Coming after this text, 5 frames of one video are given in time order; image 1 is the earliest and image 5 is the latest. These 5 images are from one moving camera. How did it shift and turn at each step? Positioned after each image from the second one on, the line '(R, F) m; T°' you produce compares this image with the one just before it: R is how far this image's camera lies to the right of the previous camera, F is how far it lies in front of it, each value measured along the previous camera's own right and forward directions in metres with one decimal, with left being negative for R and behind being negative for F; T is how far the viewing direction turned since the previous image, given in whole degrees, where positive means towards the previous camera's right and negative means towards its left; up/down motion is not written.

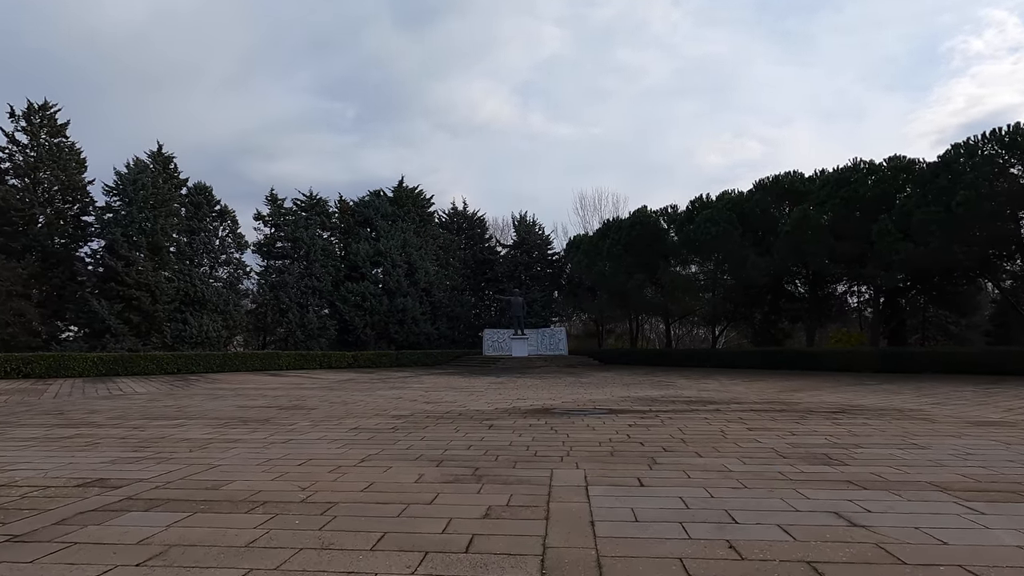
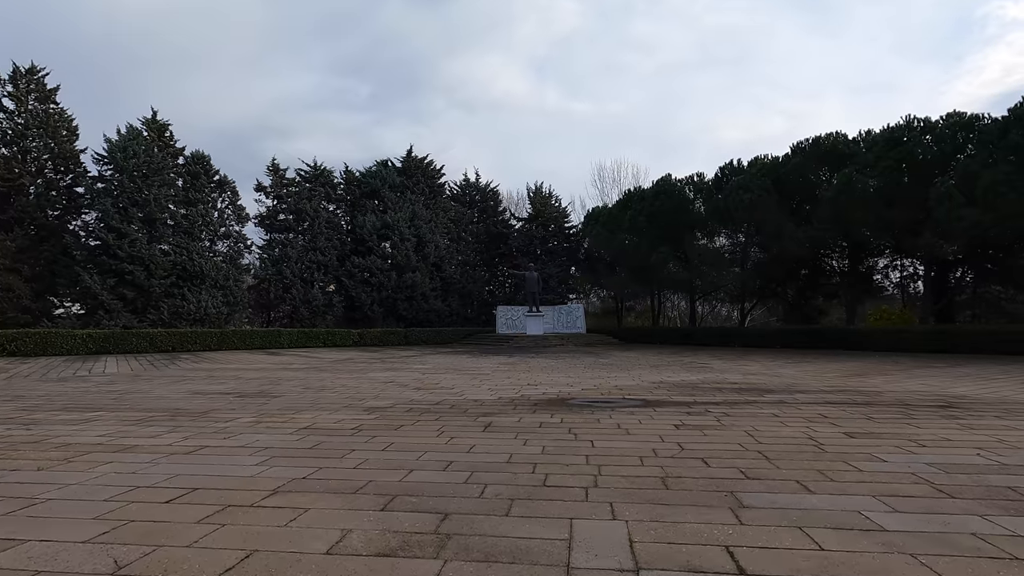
(+0.1, +1.6) m; -2°
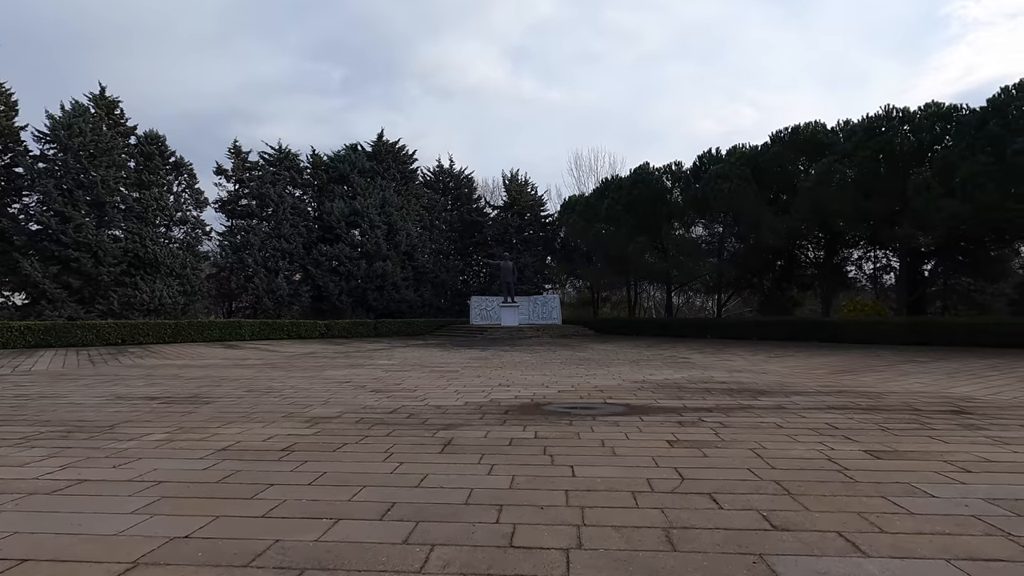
(+0.1, +0.8) m; +3°
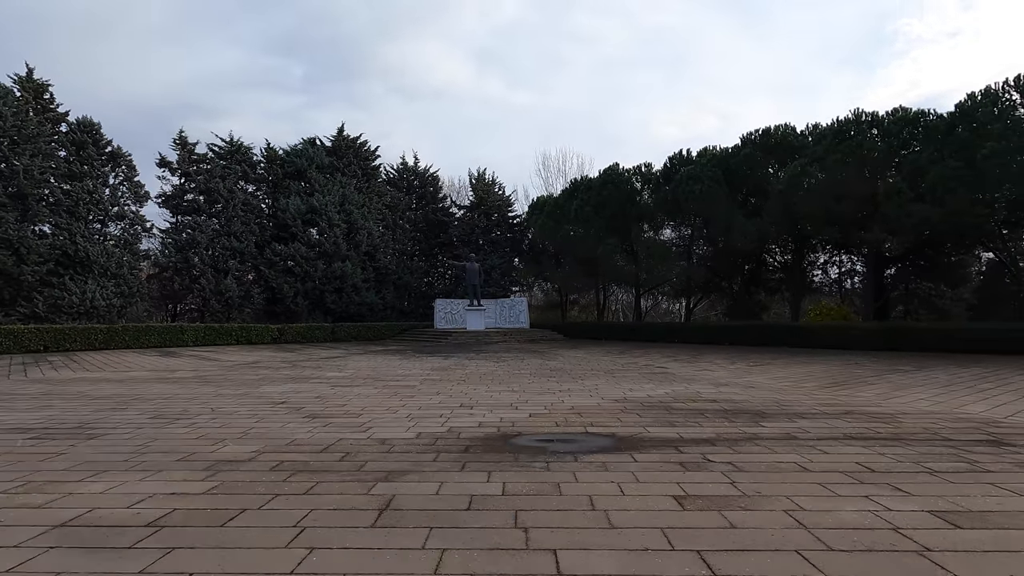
(0.0, +1.0) m; +4°
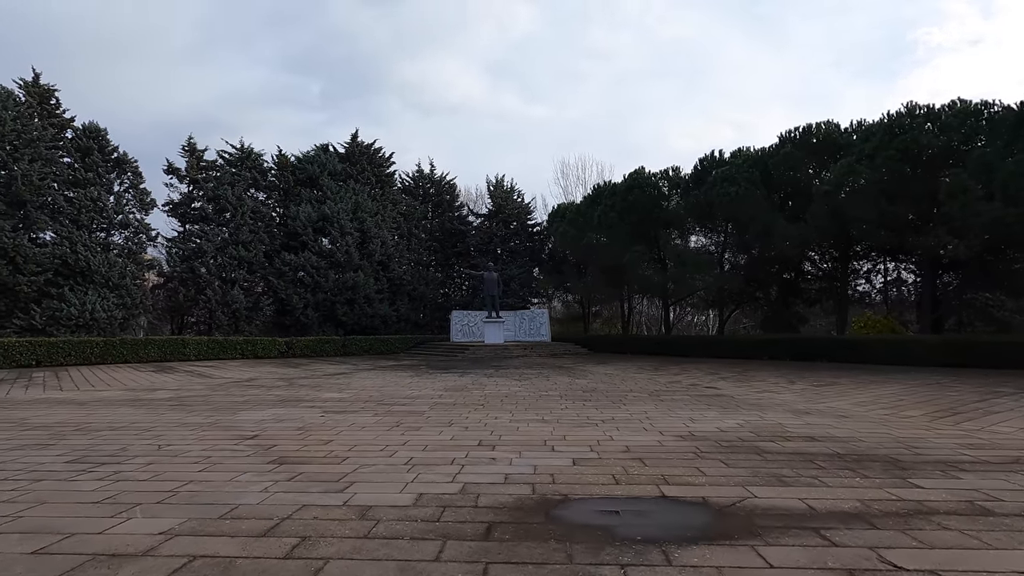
(-0.1, +1.4) m; -2°
